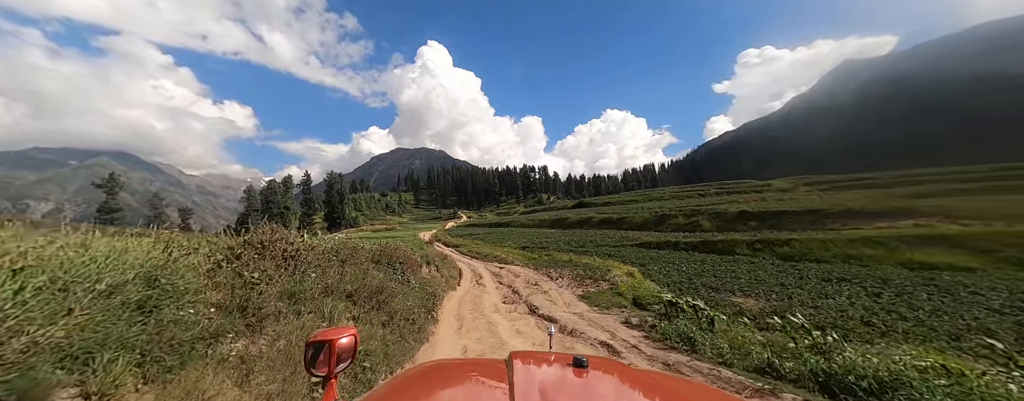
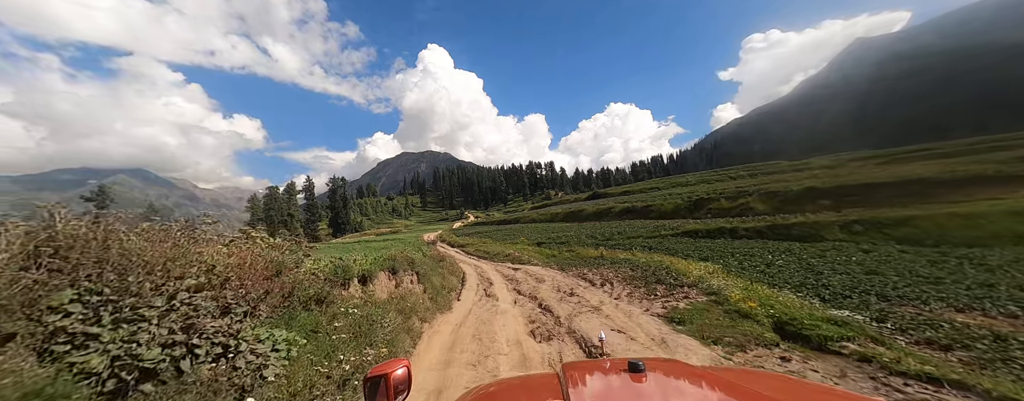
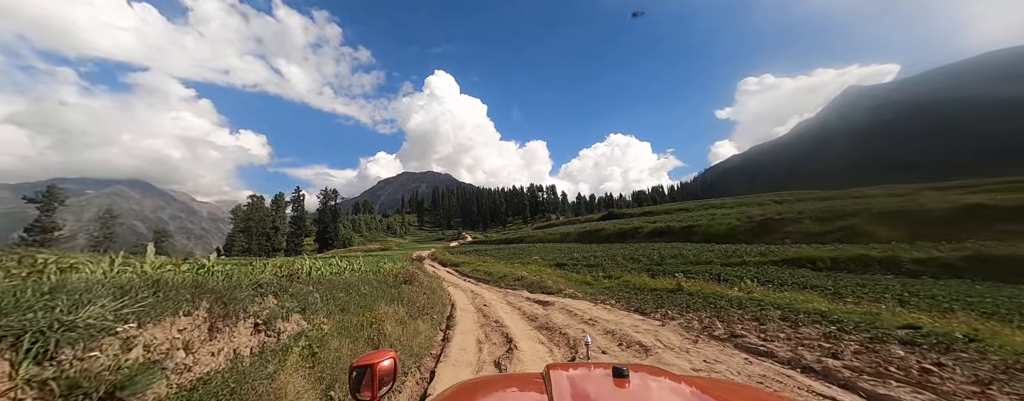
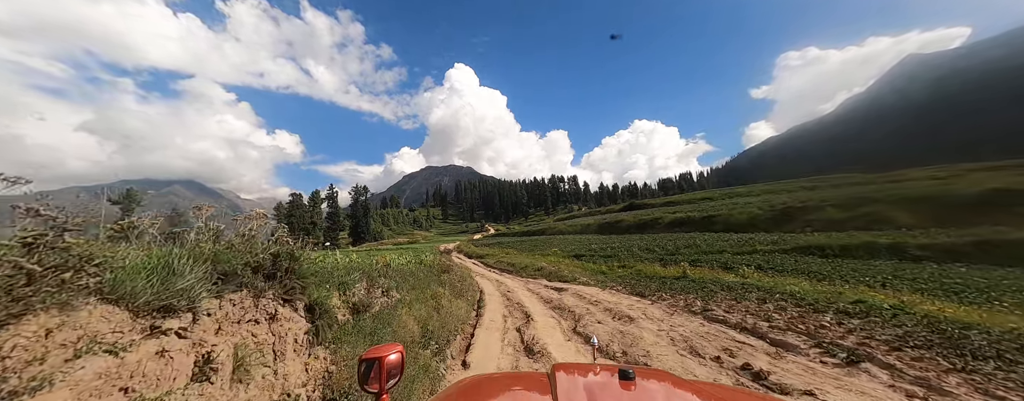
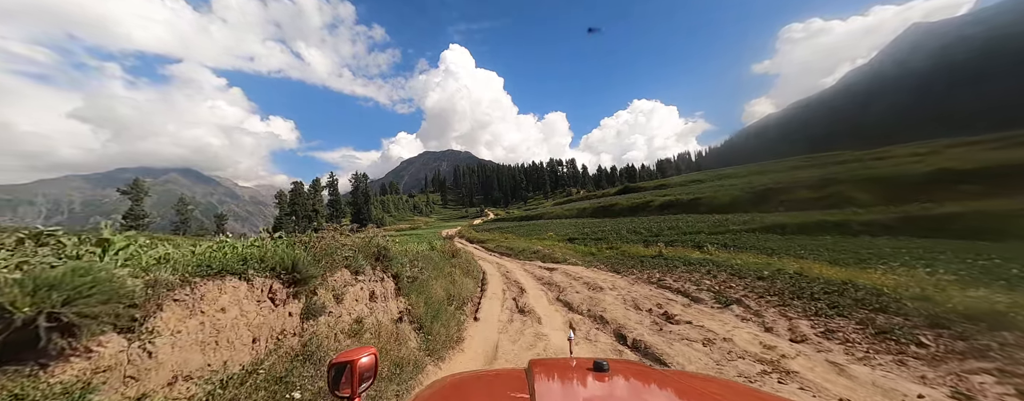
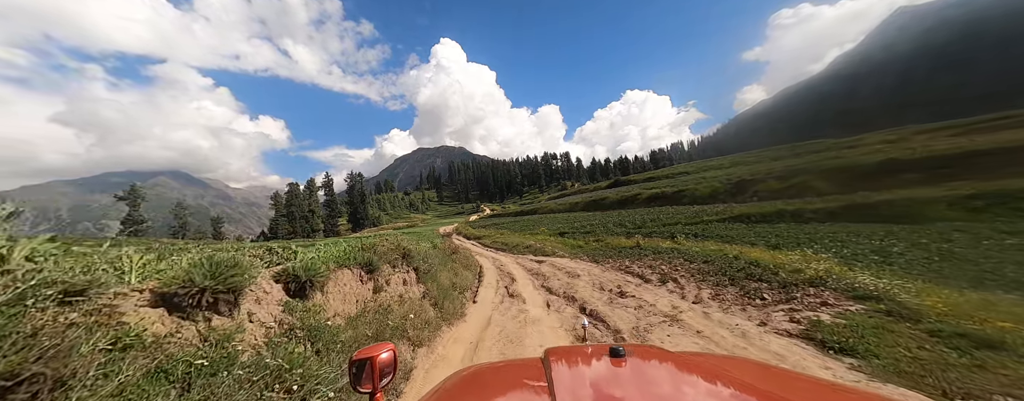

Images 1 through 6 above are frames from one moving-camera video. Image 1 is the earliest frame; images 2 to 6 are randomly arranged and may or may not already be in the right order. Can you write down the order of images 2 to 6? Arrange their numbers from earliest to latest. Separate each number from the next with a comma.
2, 6, 5, 4, 3
